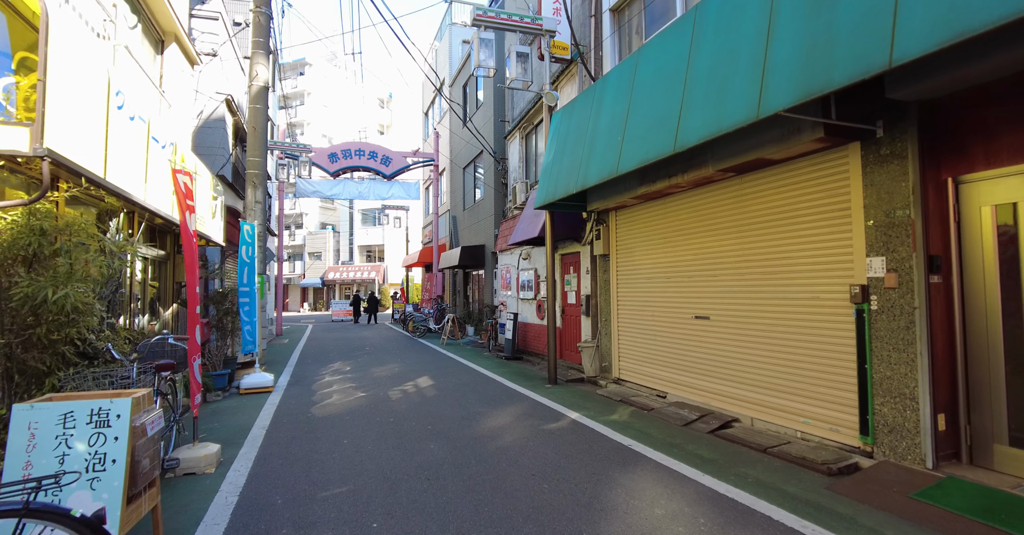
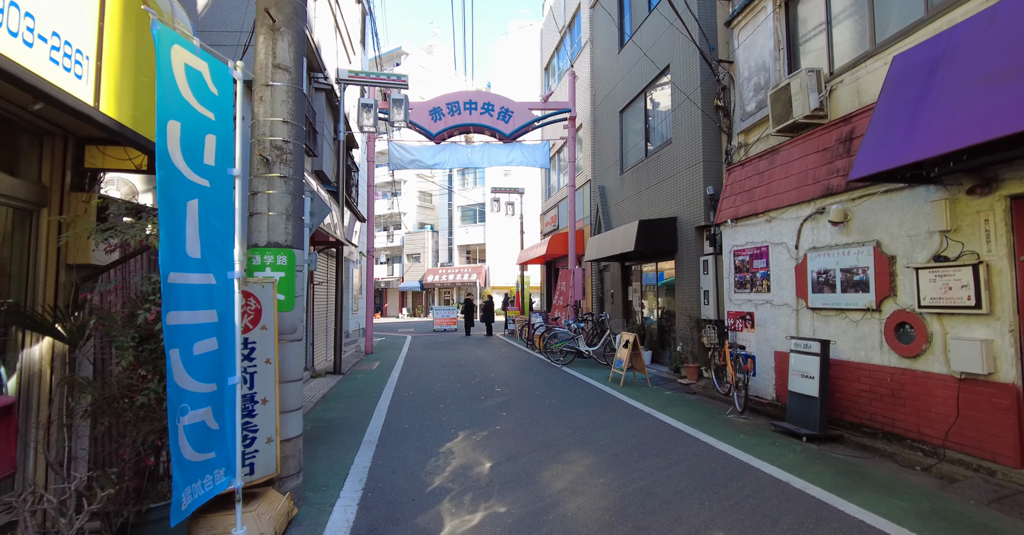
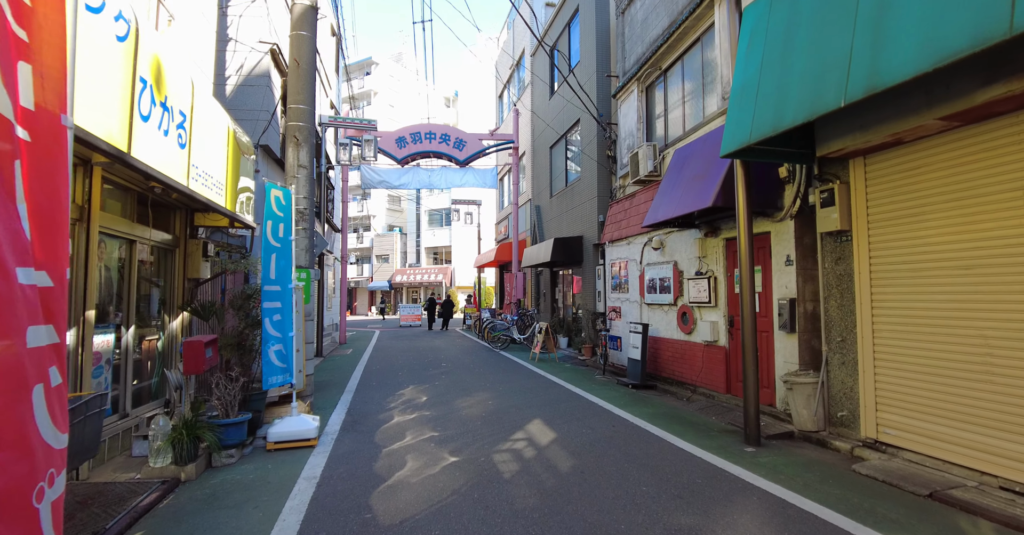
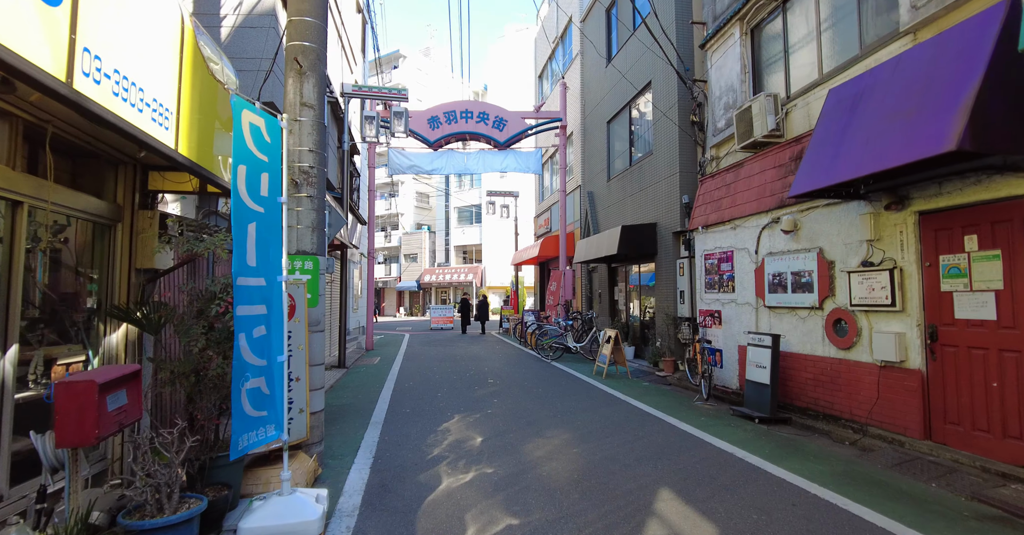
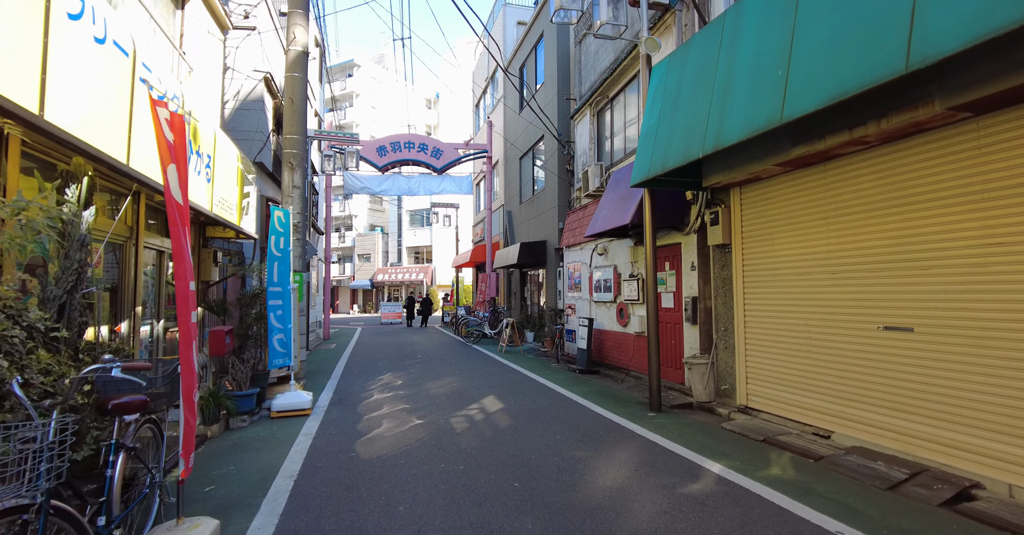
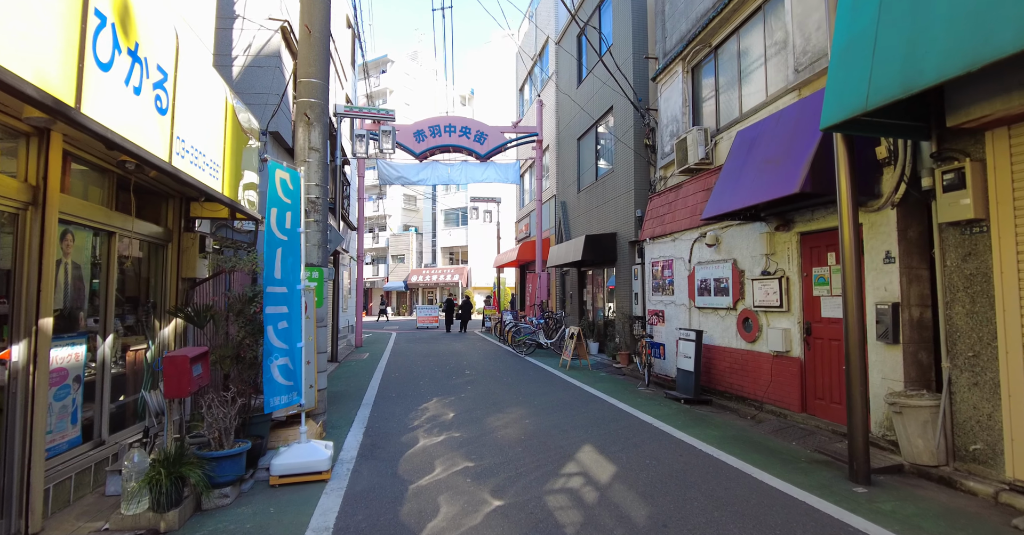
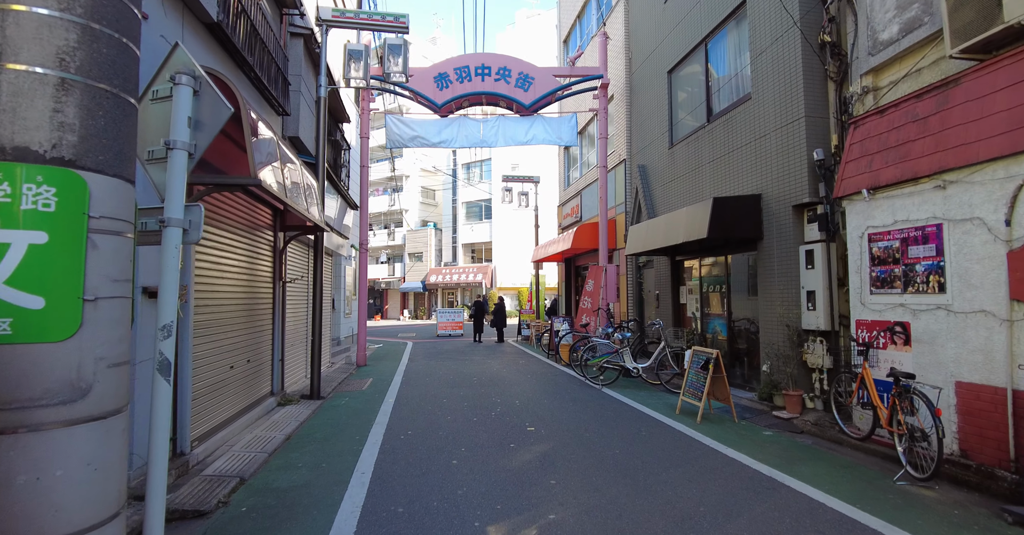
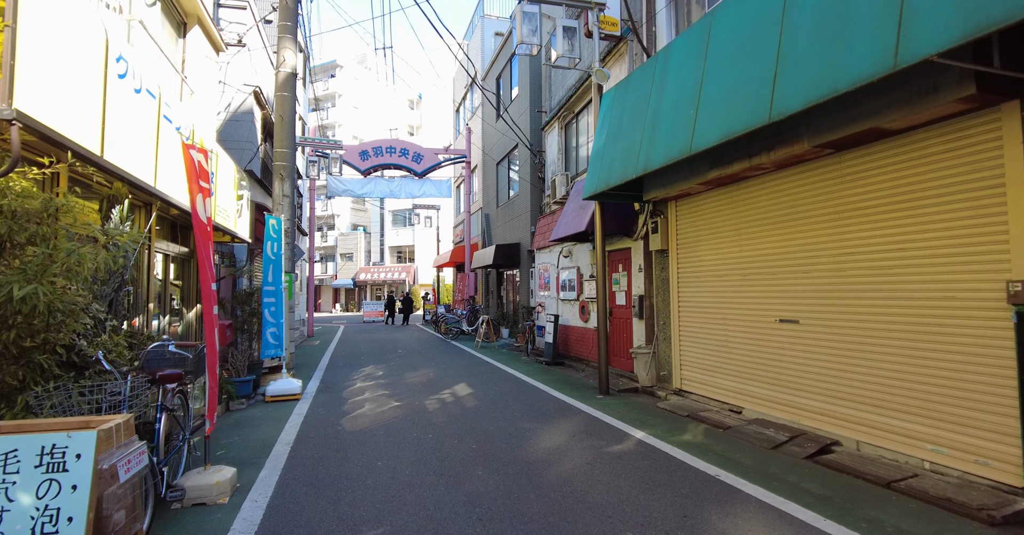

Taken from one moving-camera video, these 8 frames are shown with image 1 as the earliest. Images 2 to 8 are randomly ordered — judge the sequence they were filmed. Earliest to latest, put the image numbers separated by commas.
8, 5, 3, 6, 4, 2, 7
